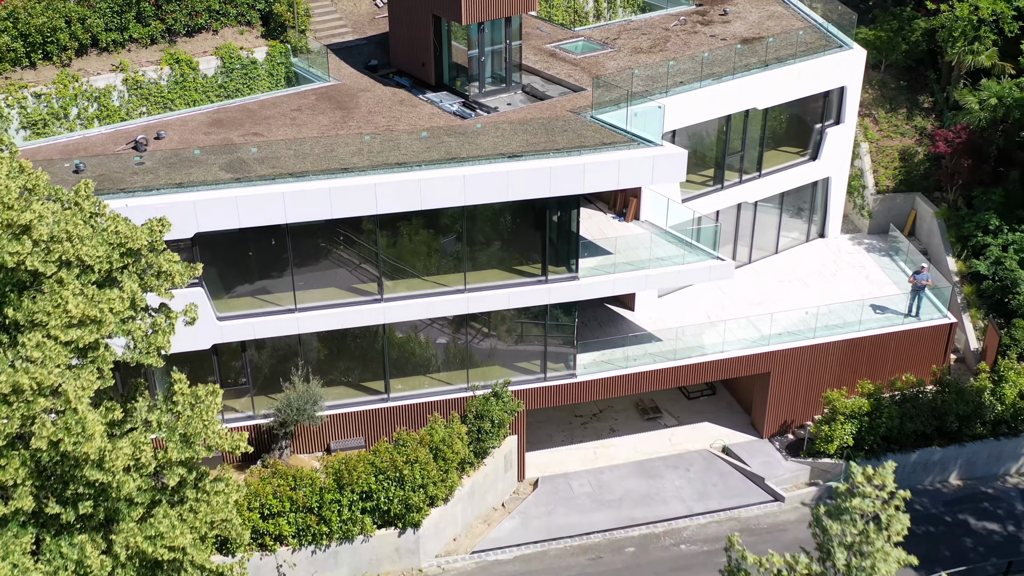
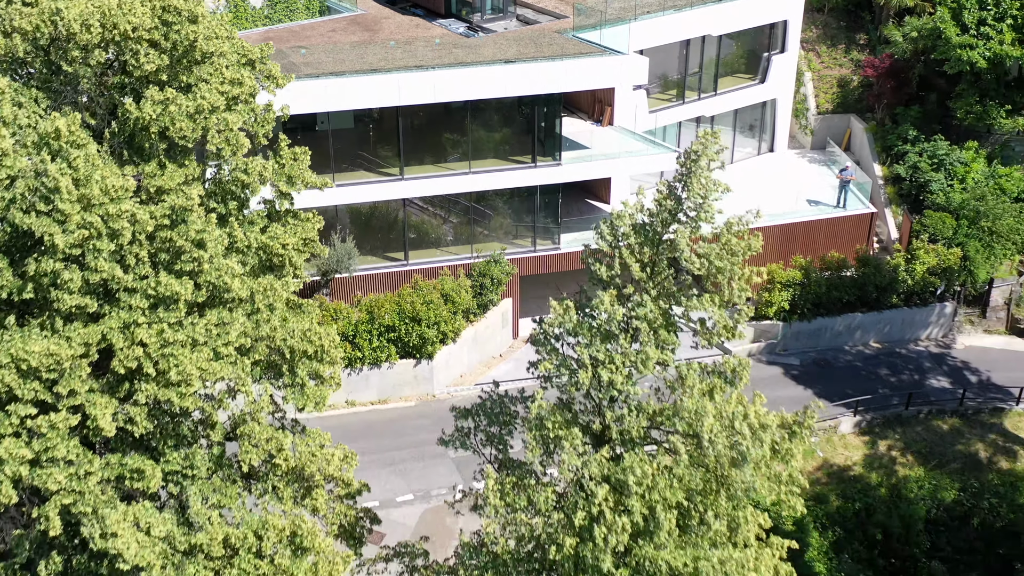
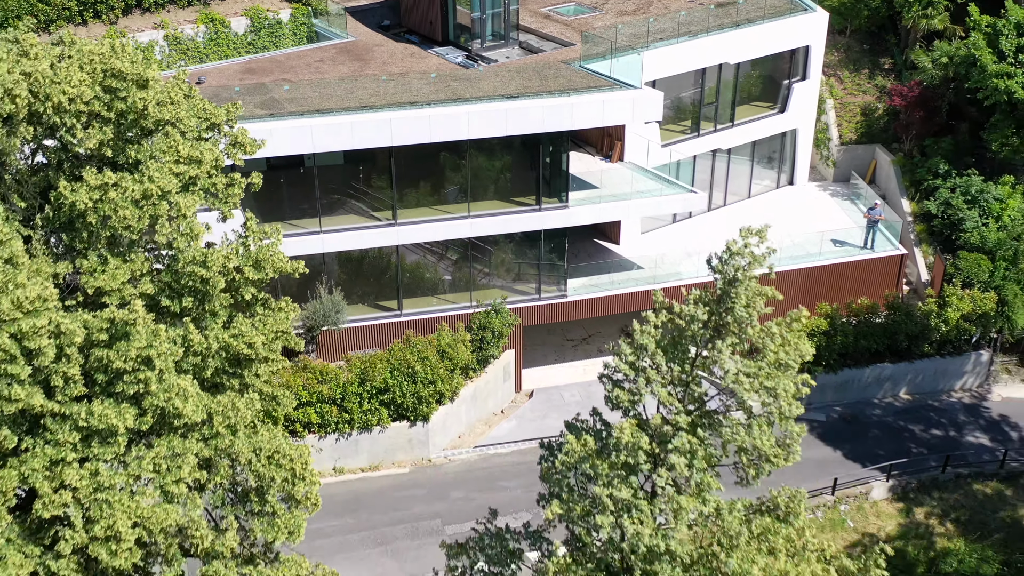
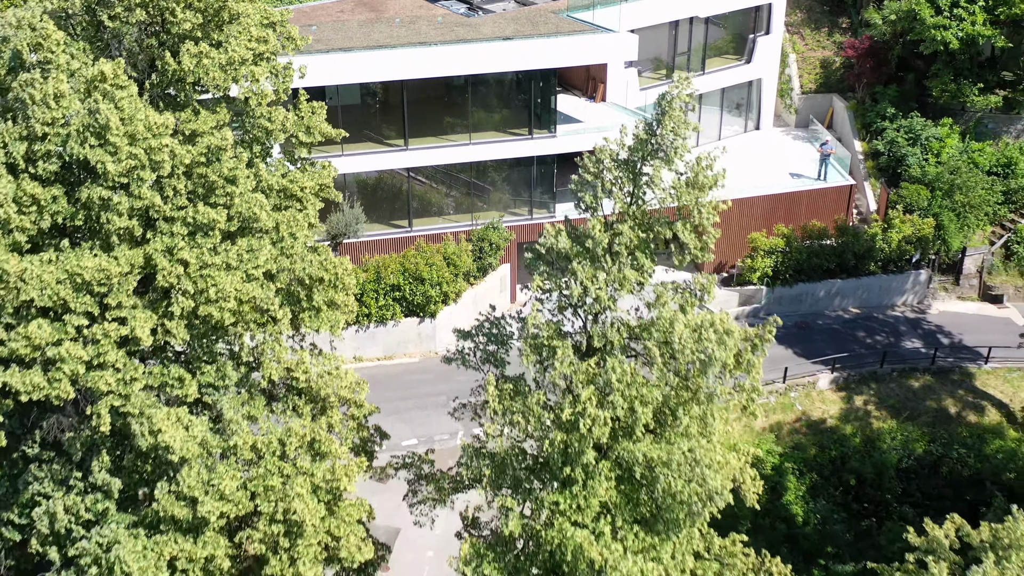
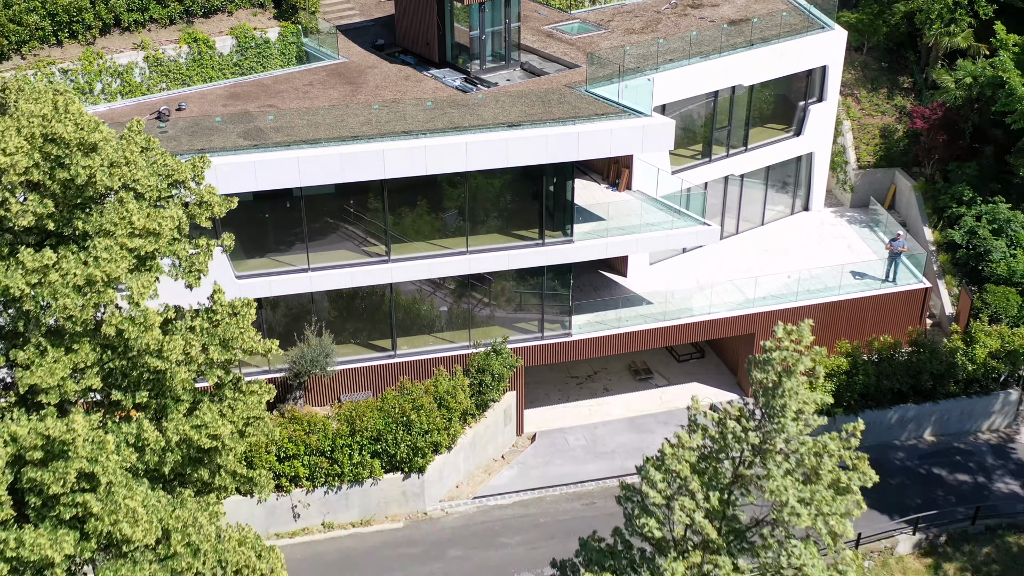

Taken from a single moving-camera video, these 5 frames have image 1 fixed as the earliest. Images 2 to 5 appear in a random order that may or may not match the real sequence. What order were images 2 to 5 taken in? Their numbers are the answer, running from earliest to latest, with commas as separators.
5, 3, 2, 4
